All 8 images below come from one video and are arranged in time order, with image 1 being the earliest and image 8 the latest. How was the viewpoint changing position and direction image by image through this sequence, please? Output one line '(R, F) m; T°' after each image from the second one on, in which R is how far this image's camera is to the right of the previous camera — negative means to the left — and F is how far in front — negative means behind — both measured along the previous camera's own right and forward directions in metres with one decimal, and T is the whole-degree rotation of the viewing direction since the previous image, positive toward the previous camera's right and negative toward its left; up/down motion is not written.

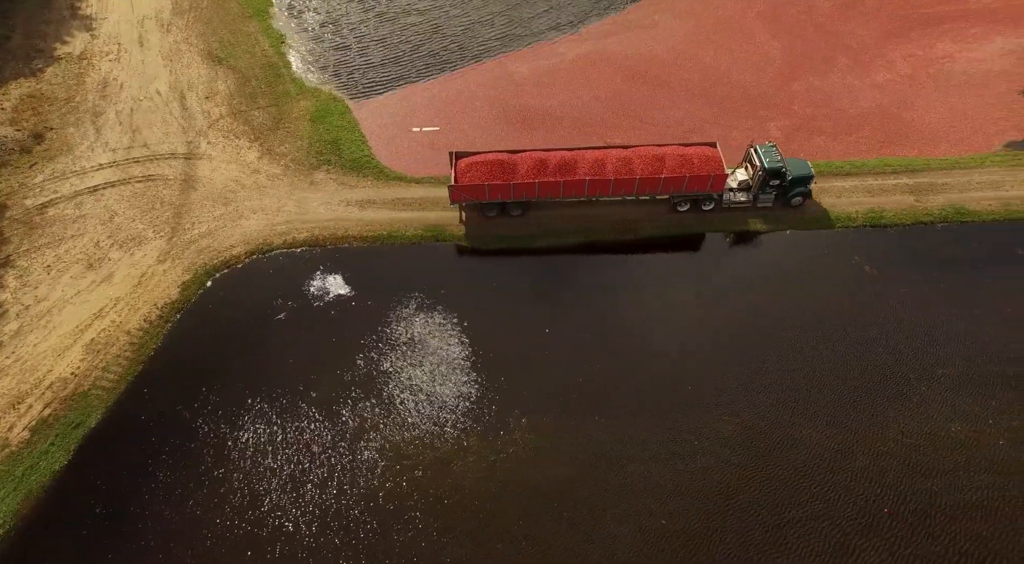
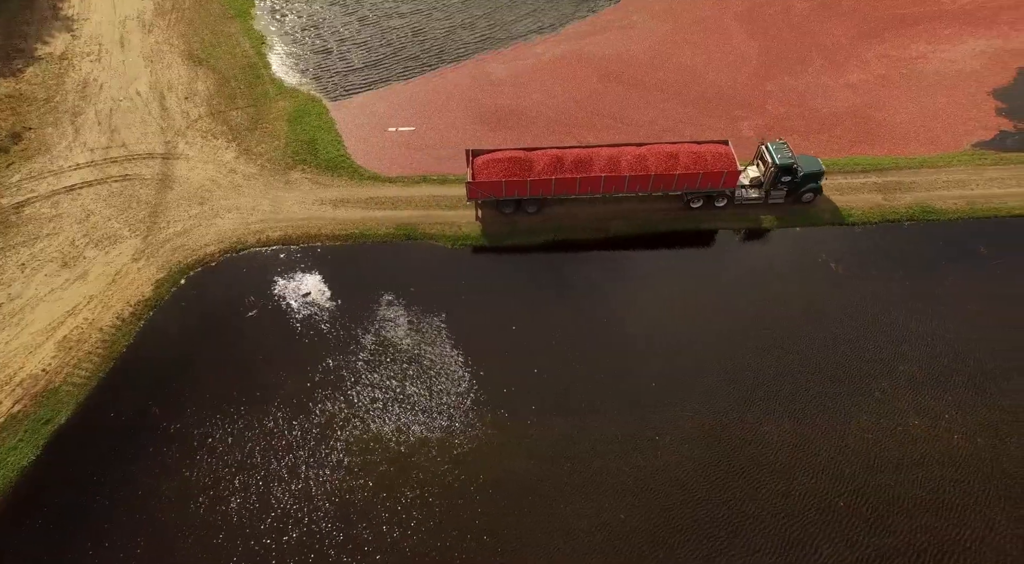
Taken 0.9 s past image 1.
(+1.2, -0.4) m; 0°
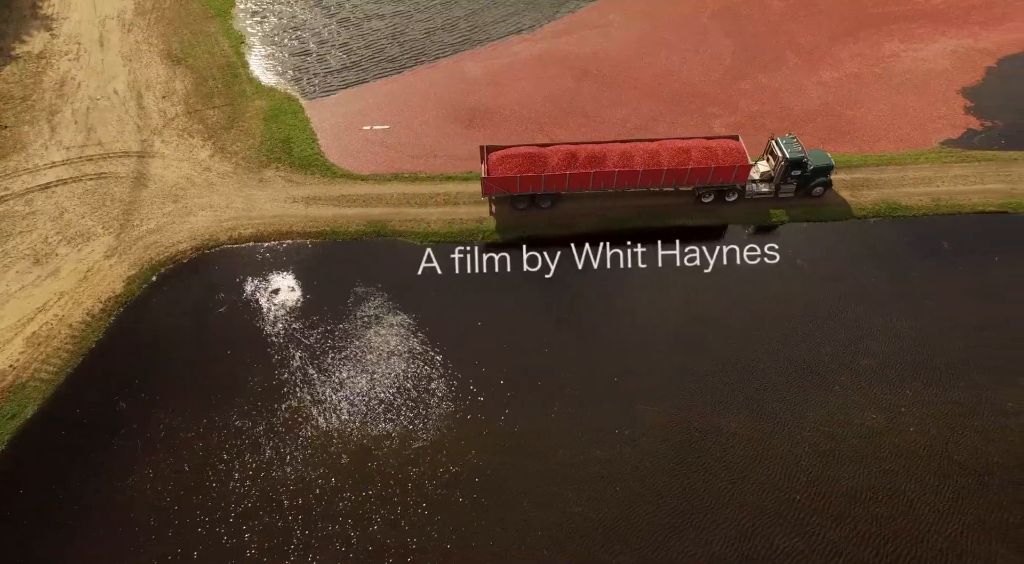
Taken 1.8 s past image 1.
(+1.3, -0.3) m; 0°
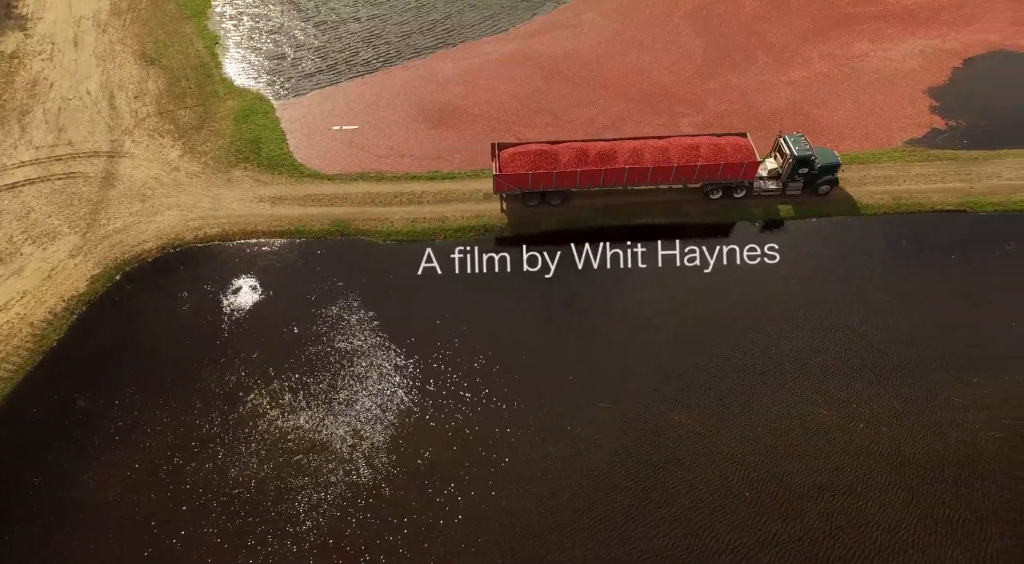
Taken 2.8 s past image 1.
(+1.6, -0.2) m; 0°
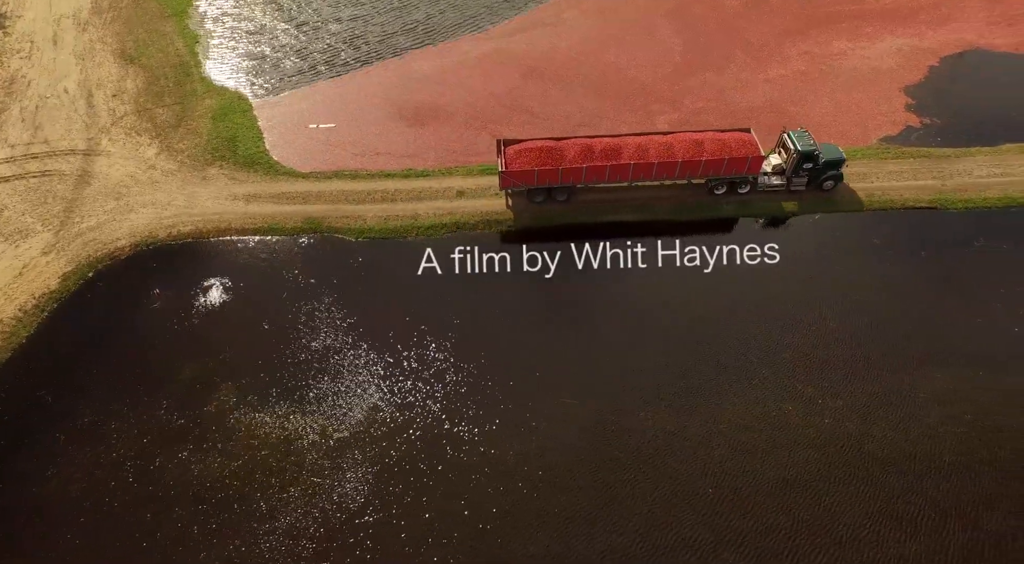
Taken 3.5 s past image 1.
(+1.2, -0.1) m; 0°
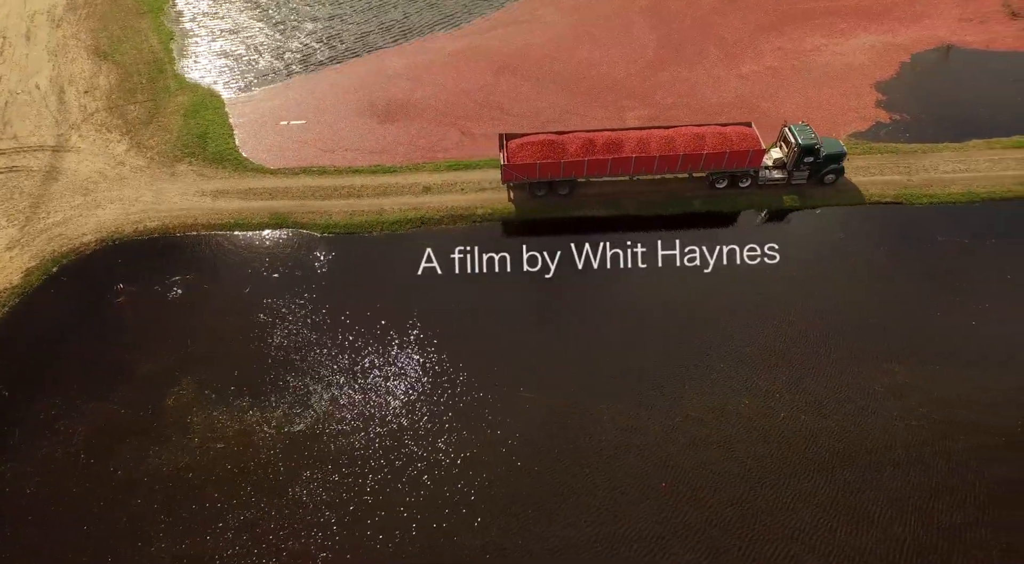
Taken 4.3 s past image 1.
(+1.4, 0.0) m; 0°
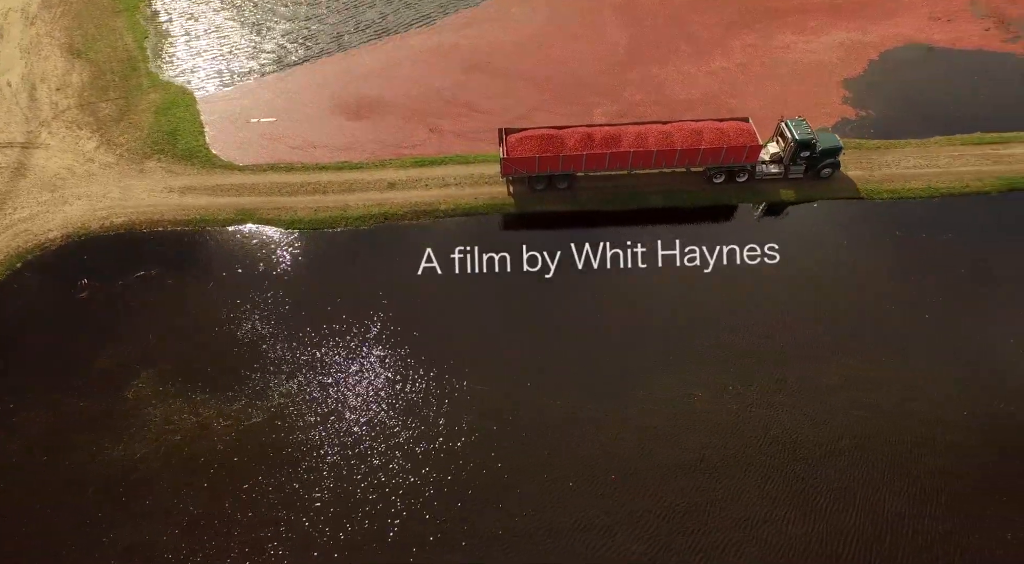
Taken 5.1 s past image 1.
(+1.5, -0.2) m; 0°
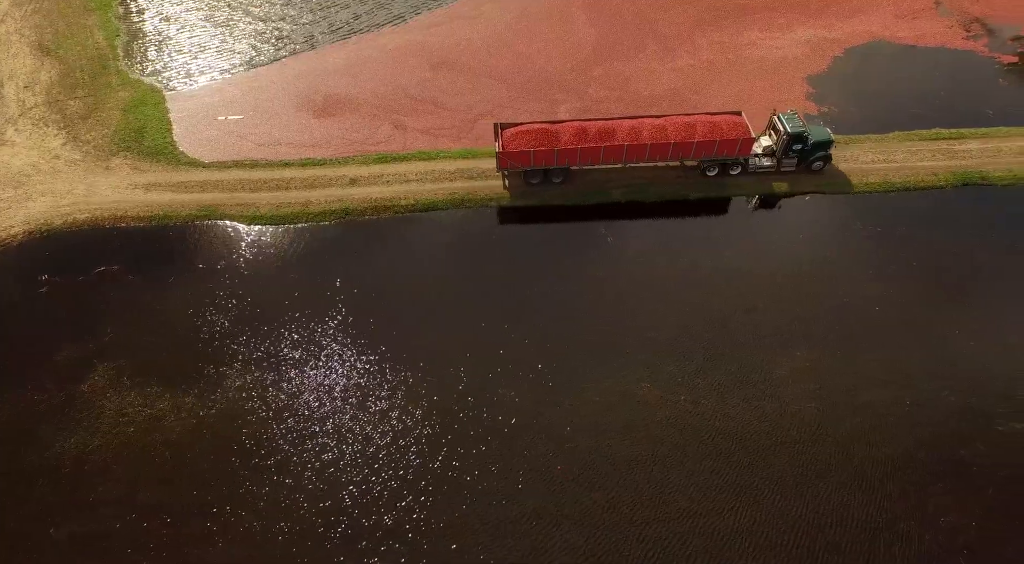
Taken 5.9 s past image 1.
(+1.6, -0.2) m; 0°
